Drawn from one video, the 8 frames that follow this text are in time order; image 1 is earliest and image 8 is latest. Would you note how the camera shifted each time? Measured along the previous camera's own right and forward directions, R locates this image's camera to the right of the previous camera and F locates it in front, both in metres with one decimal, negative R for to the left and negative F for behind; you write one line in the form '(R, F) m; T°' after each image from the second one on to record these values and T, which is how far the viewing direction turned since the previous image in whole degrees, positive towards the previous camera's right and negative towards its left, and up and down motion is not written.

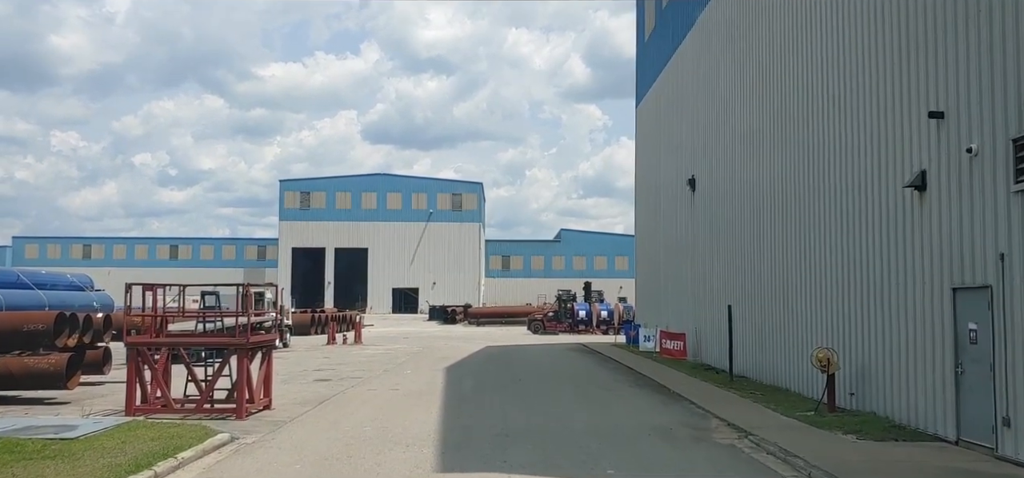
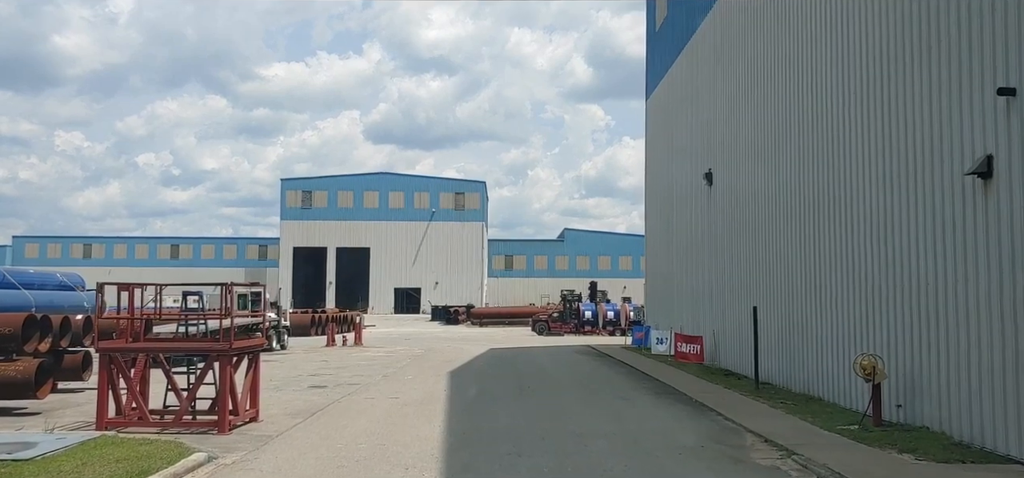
(-0.1, +1.4) m; 0°
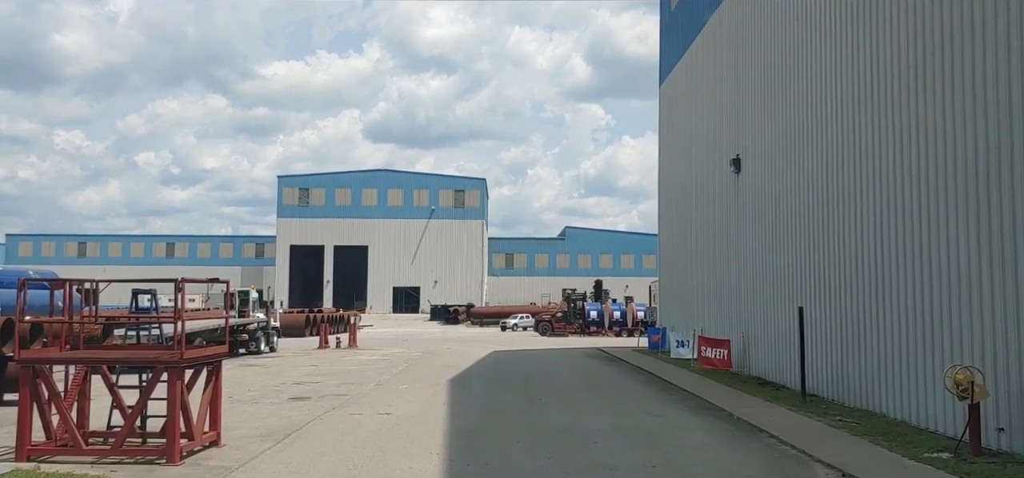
(-0.2, +2.4) m; 0°
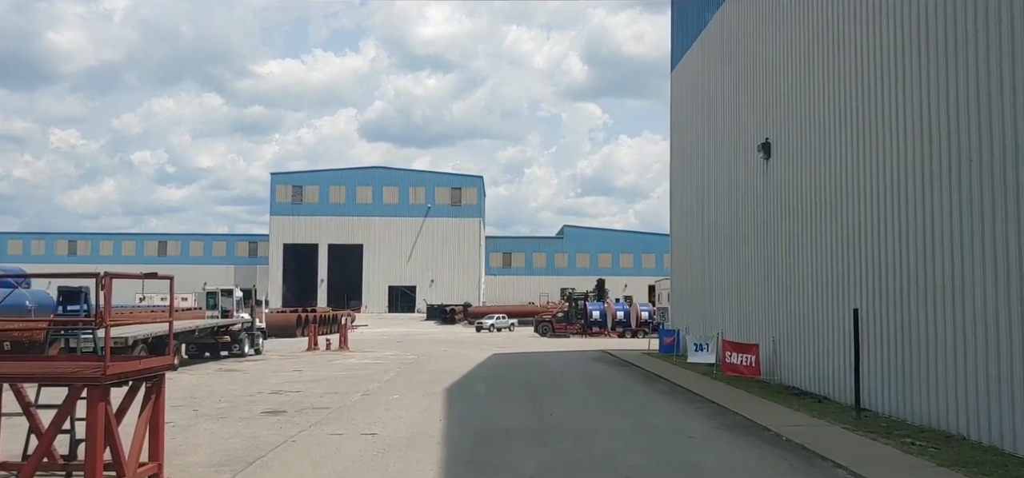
(-0.2, +2.2) m; 0°
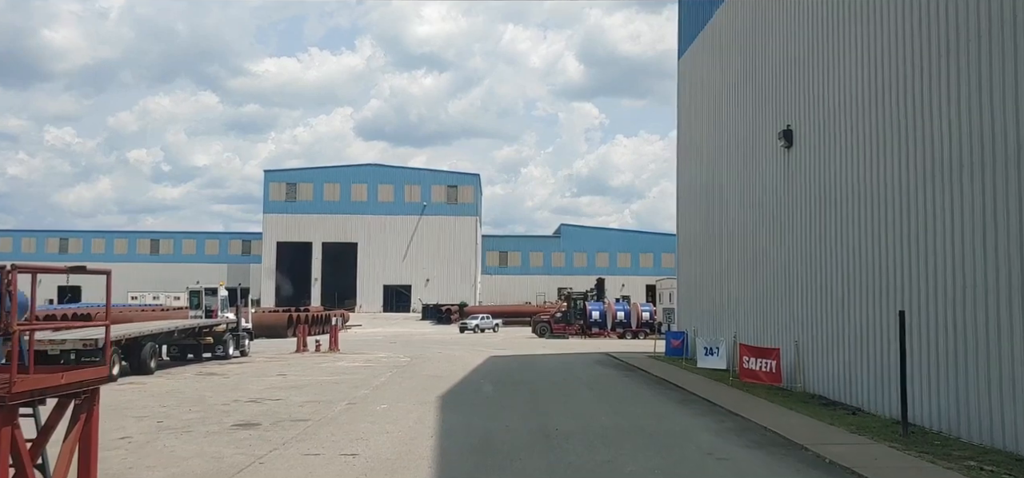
(-0.1, +1.6) m; 0°
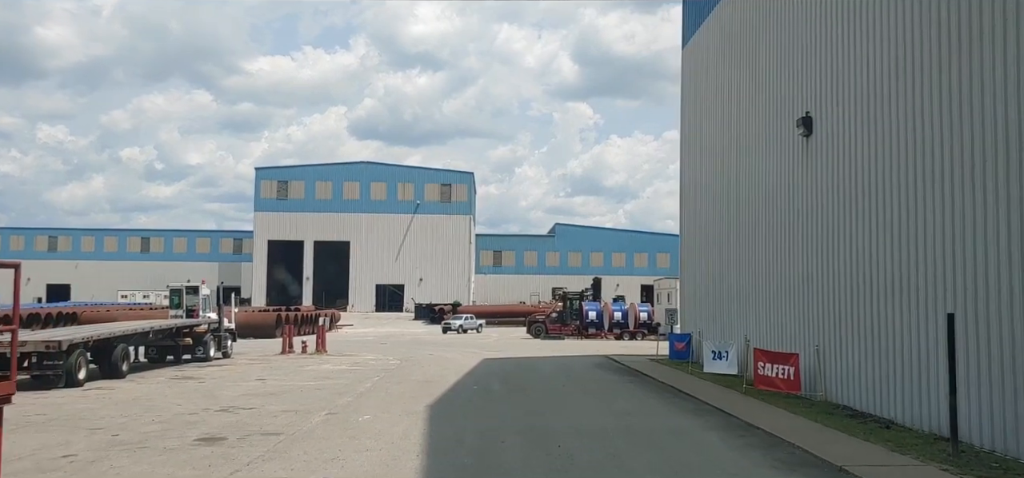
(0.0, +1.5) m; 0°
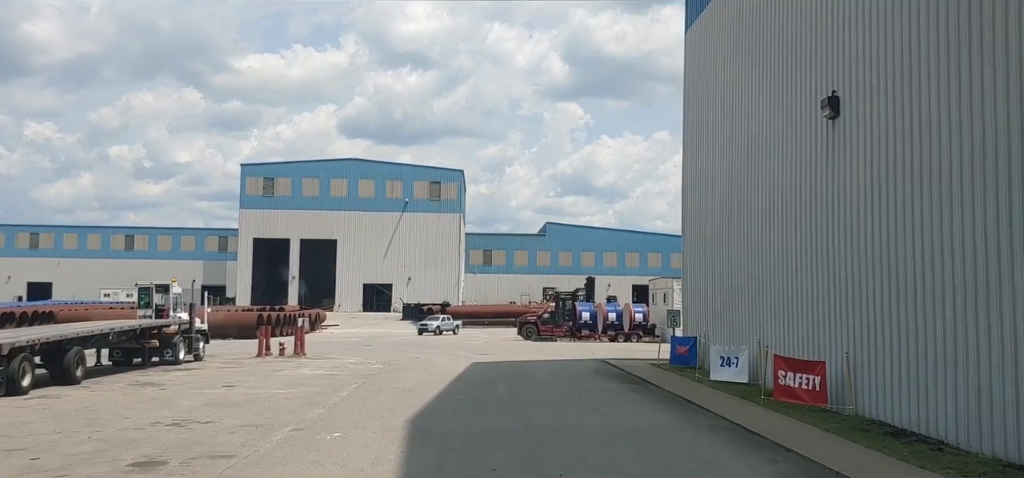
(0.0, +1.9) m; +1°
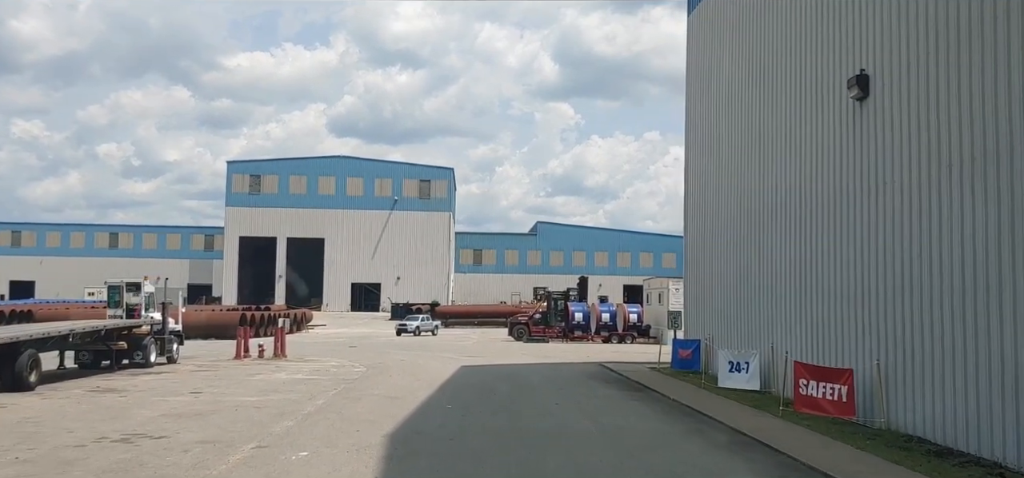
(0.0, +1.6) m; +1°
